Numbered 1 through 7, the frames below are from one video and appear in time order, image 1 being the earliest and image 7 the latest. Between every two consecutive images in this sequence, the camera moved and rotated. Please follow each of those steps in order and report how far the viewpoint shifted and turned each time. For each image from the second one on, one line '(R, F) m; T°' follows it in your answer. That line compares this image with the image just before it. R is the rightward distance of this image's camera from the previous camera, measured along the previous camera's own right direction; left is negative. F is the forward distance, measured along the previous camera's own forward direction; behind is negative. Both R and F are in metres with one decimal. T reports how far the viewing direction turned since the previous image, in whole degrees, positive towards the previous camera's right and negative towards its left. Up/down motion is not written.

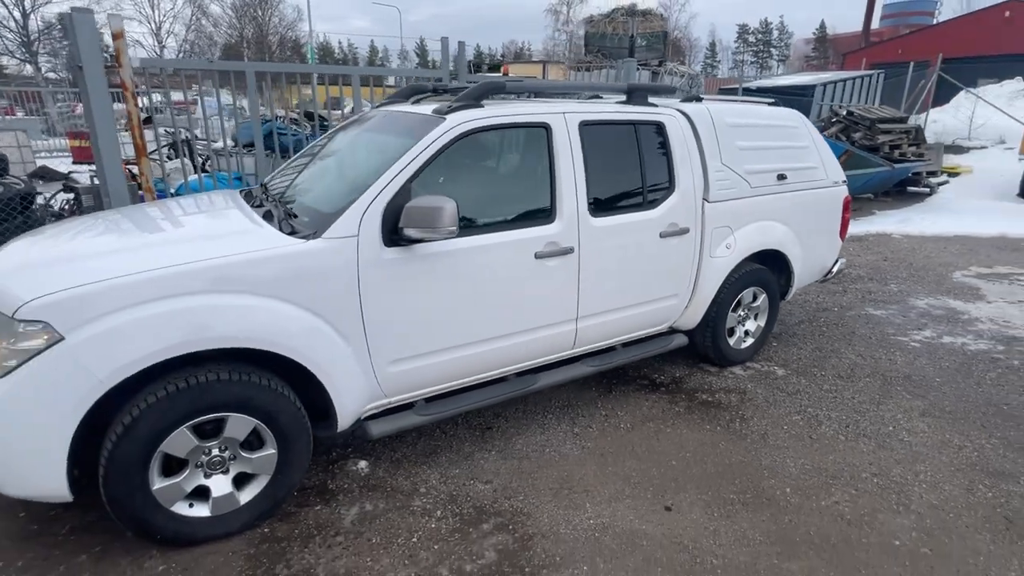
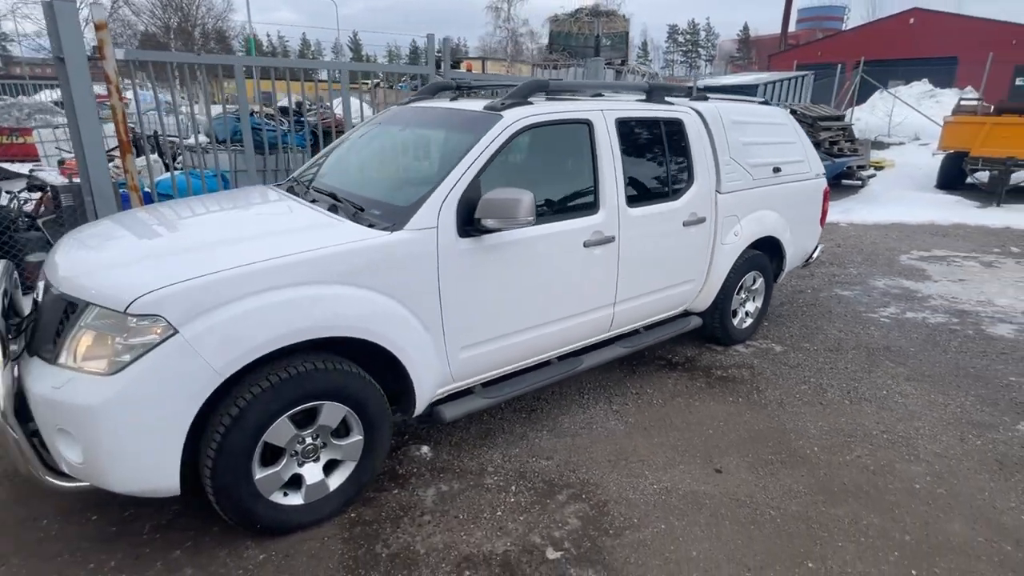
(-0.7, -0.1) m; +6°
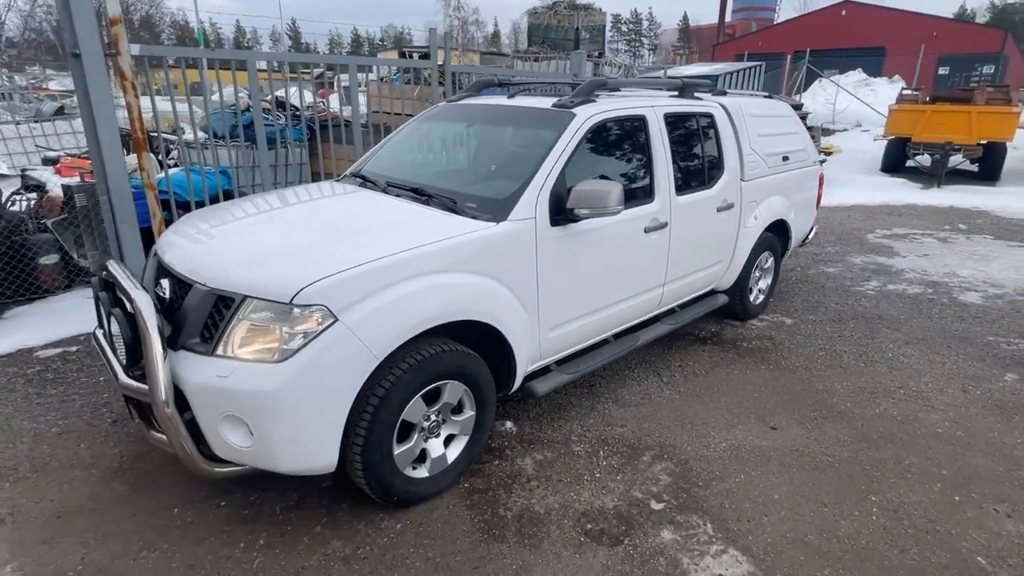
(-0.8, -0.2) m; +5°
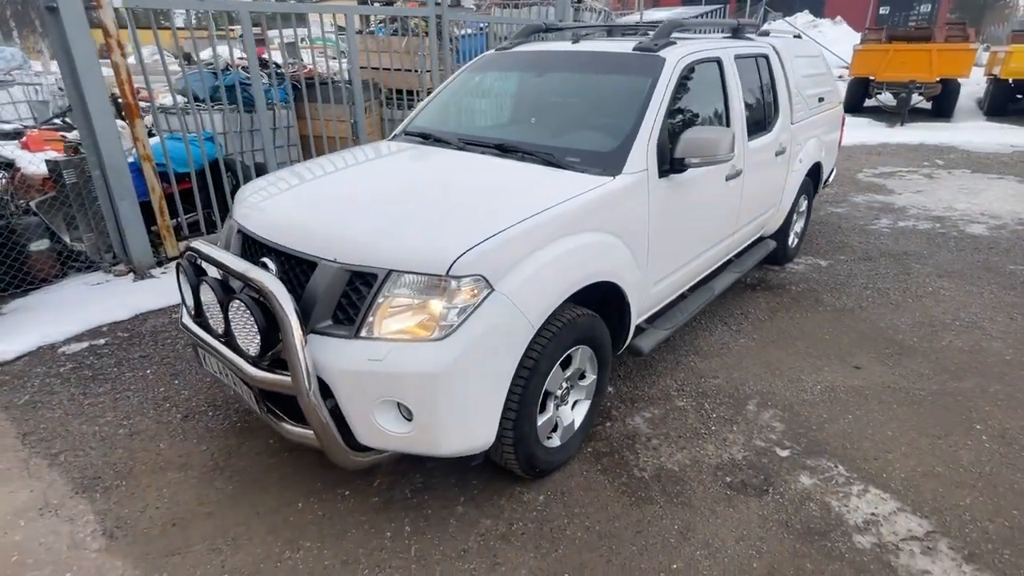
(-0.9, +0.2) m; +5°
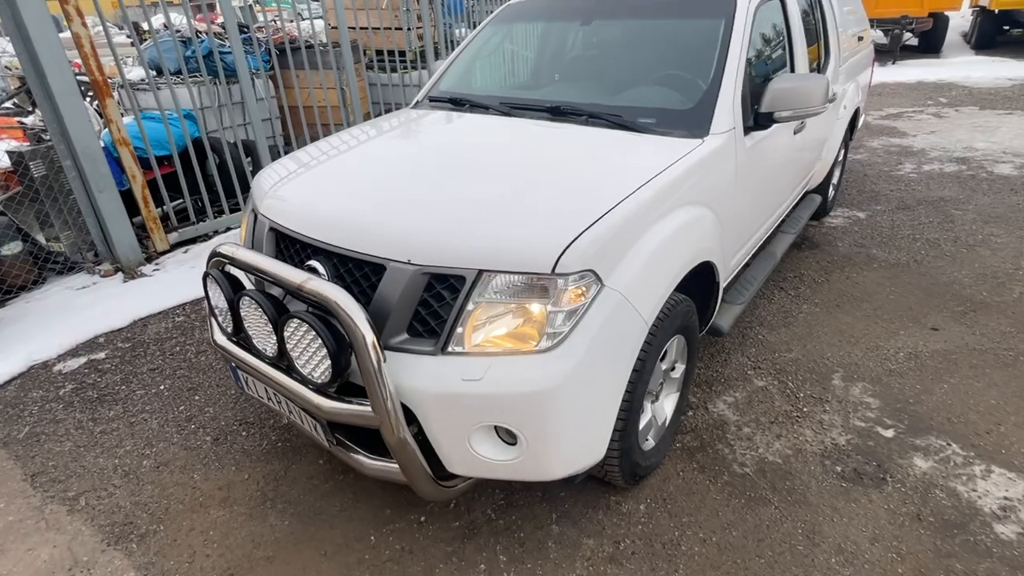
(-0.4, +0.4) m; +2°
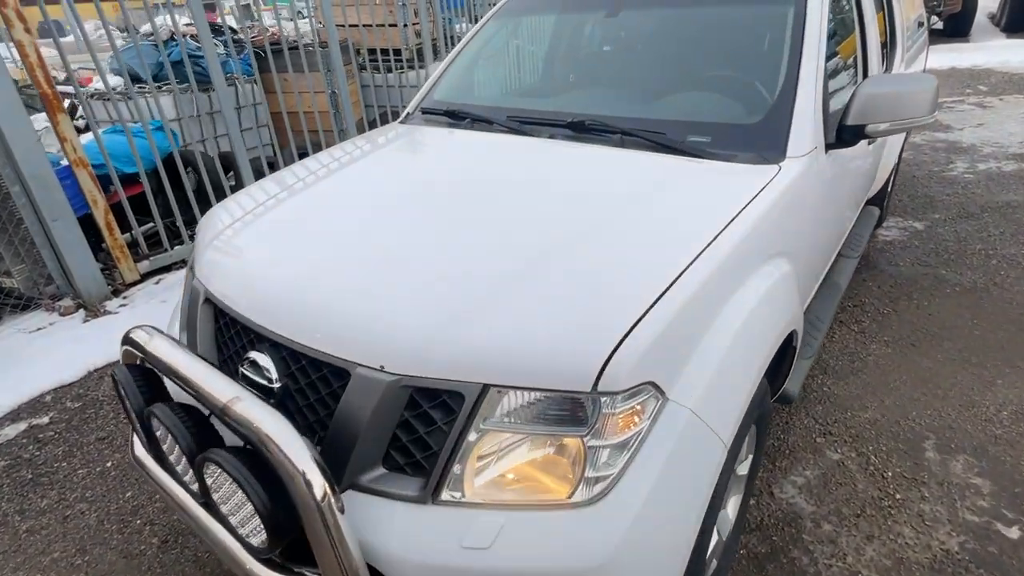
(0.0, +0.6) m; -1°
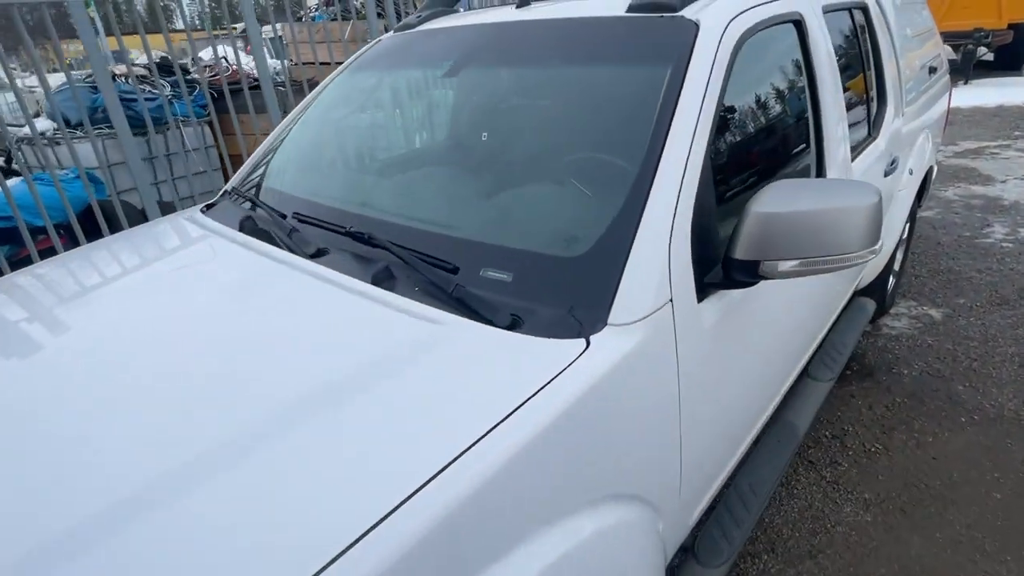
(+0.8, +0.7) m; -4°
